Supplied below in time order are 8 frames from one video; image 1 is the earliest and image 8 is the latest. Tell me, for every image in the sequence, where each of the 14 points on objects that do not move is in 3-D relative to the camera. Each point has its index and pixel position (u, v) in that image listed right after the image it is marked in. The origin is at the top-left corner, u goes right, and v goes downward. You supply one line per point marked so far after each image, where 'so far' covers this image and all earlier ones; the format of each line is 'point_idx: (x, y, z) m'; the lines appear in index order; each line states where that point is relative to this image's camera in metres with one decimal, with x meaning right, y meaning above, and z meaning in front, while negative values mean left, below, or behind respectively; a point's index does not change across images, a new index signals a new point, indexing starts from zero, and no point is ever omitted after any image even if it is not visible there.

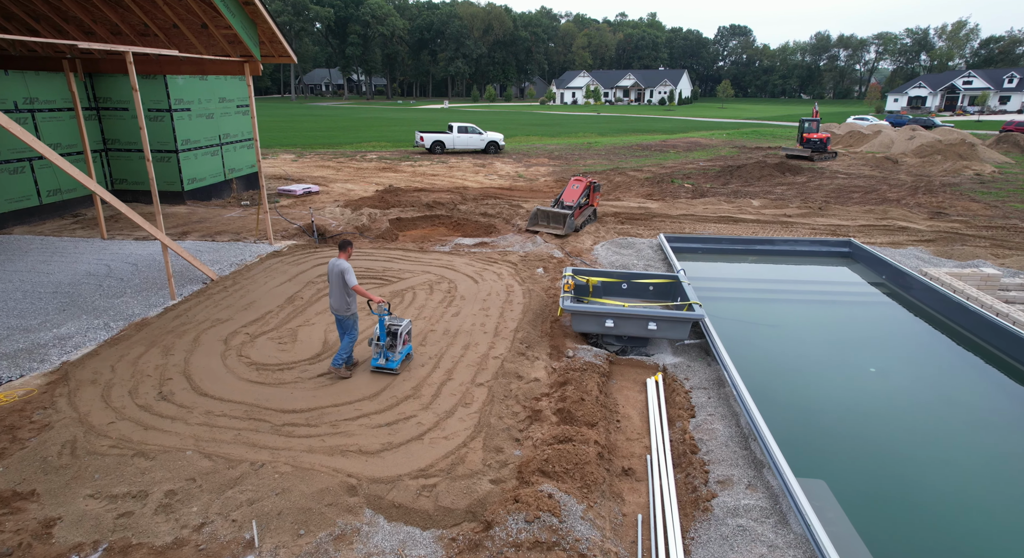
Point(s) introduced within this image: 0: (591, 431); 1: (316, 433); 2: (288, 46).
0: (+0.7, -1.3, +4.9) m
1: (-1.6, -1.3, +4.7) m
2: (-4.2, +4.3, +10.5) m
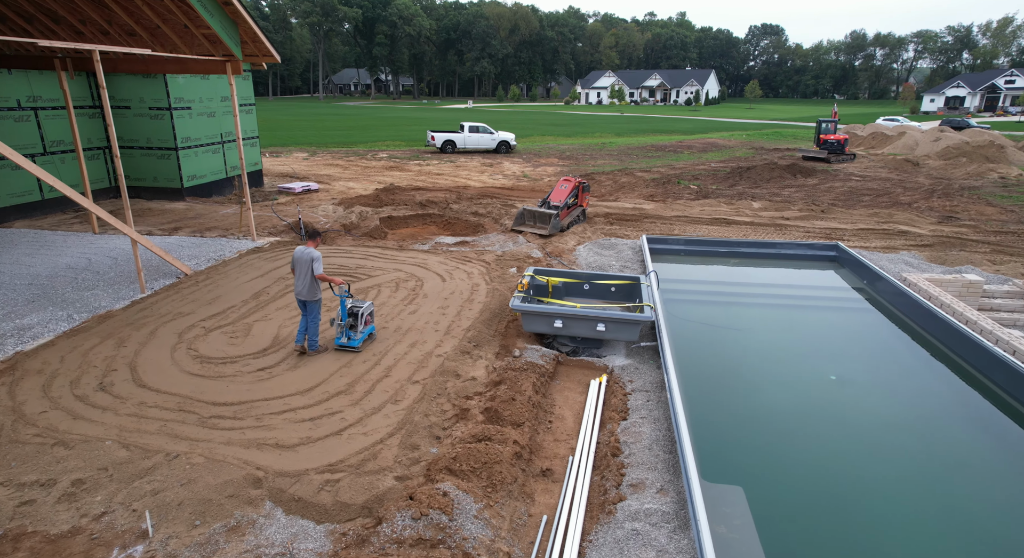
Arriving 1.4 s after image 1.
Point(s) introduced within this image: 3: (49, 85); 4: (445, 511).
0: (0.0, -1.3, +4.9) m
1: (-2.3, -1.2, +4.8) m
2: (-4.6, +4.4, +10.7) m
3: (-11.7, +4.9, +14.3) m
4: (-0.5, -1.5, +3.7) m
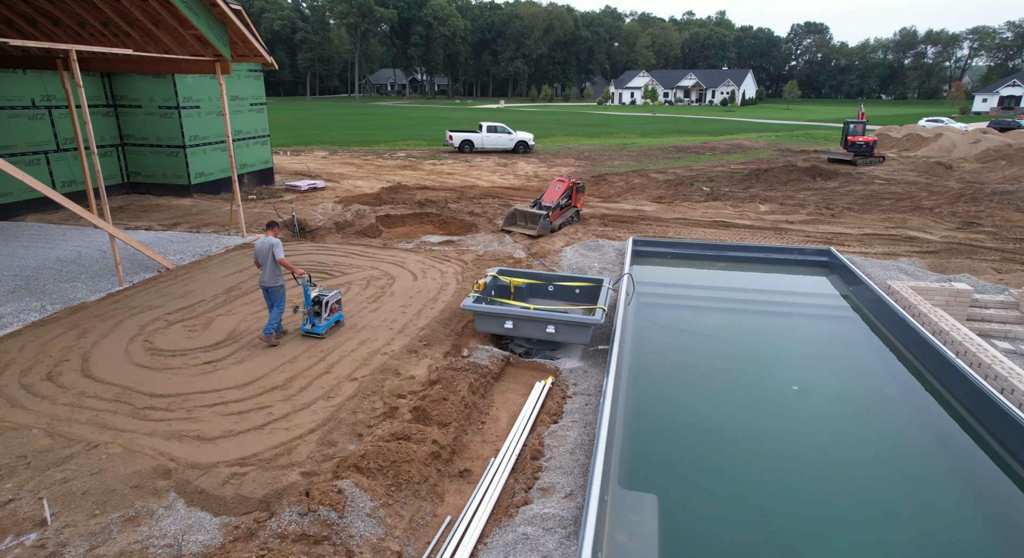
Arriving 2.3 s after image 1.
0: (-0.7, -1.3, +4.9) m
1: (-3.0, -1.2, +4.9) m
2: (-4.8, +4.5, +10.9) m
3: (-11.7, +5.1, +14.9) m
4: (-1.2, -1.5, +3.8) m
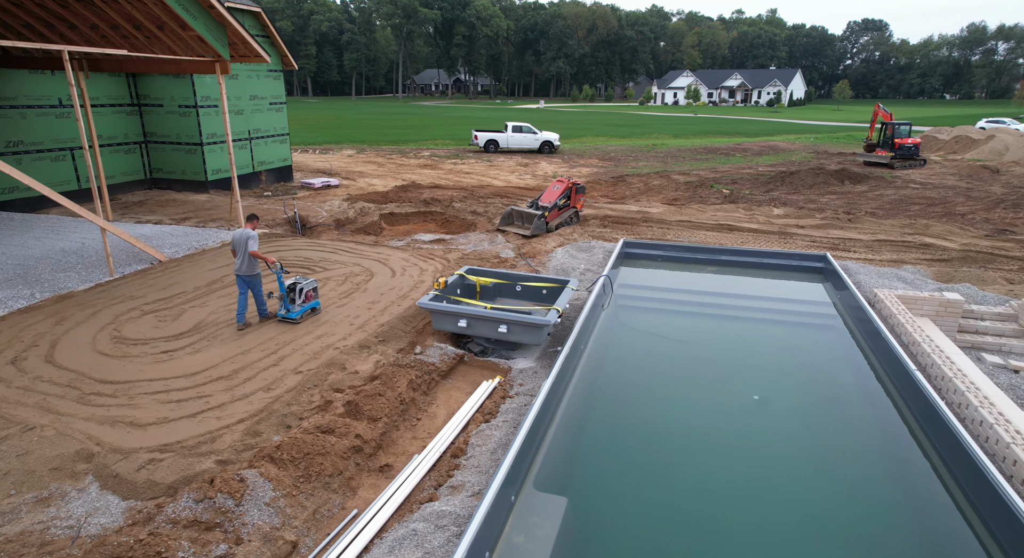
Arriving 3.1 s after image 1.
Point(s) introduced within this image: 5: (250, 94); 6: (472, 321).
0: (-1.3, -1.3, +5.0) m
1: (-3.6, -1.1, +5.1) m
2: (-5.0, +4.6, +11.2) m
3: (-11.6, +5.3, +15.6) m
4: (-1.9, -1.5, +3.9) m
5: (-8.9, +6.3, +19.2) m
6: (-0.5, -0.5, +6.6) m
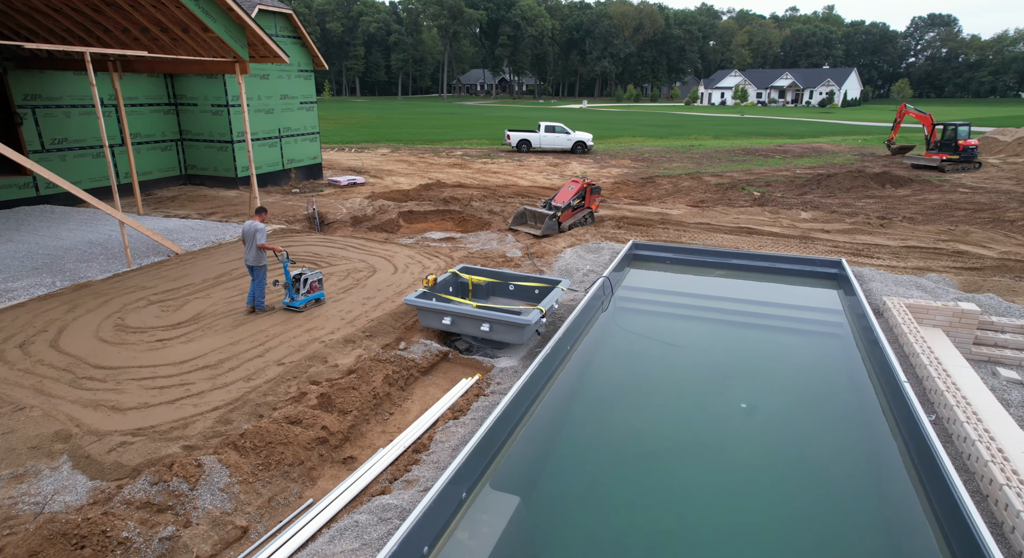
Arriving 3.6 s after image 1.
0: (-1.6, -1.2, +5.1) m
1: (-3.9, -1.0, +5.3) m
2: (-4.7, +4.7, +11.5) m
3: (-11.0, +5.6, +16.3) m
4: (-2.3, -1.4, +4.0) m
5: (-8.1, +6.5, +19.8) m
6: (-0.7, -0.5, +6.6) m
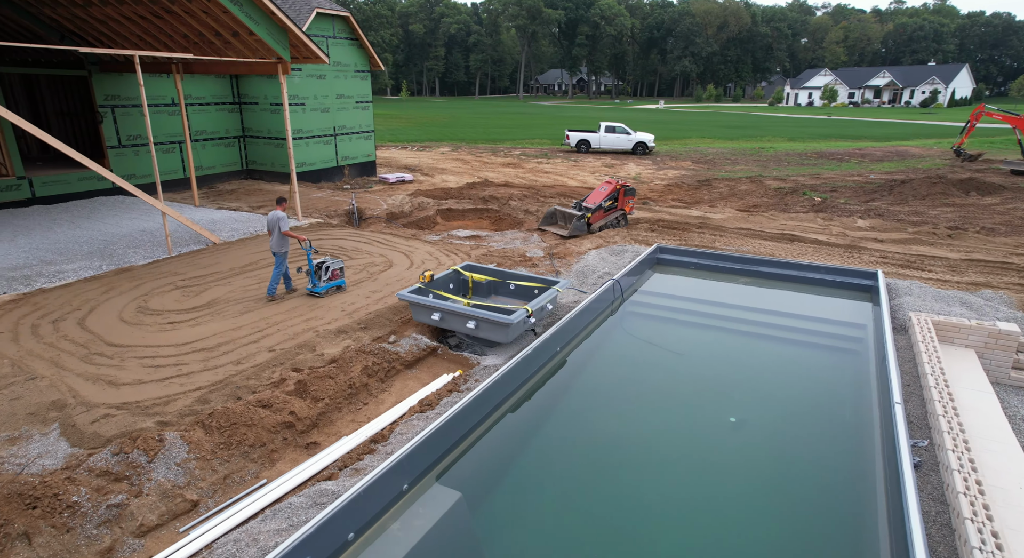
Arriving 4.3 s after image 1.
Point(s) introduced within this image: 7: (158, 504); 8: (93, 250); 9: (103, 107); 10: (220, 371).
0: (-1.9, -1.2, +5.3) m
1: (-4.2, -0.9, +5.8) m
2: (-4.1, +4.9, +12.0) m
3: (-9.8, +6.0, +17.5) m
4: (-2.7, -1.3, +4.3) m
5: (-6.4, +6.7, +20.6) m
6: (-0.8, -0.4, +6.7) m
7: (-2.5, -1.6, +4.0) m
8: (-7.3, +0.5, +9.8) m
9: (-11.0, +4.6, +15.2) m
10: (-2.9, -0.9, +5.7) m
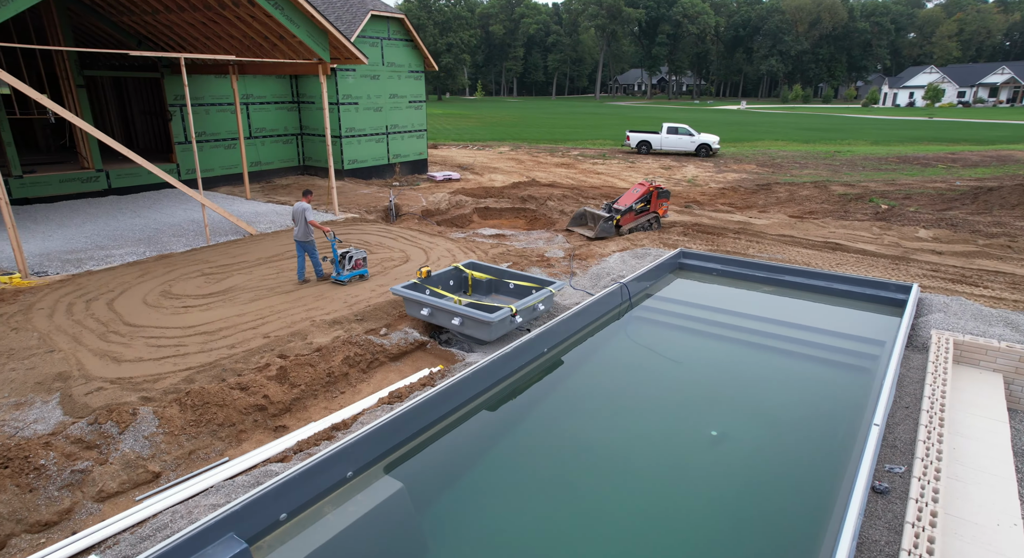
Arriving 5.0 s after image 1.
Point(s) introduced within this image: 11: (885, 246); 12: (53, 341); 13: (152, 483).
0: (-2.2, -1.1, +5.5) m
1: (-4.4, -0.7, +6.3) m
2: (-3.4, +5.0, +12.5) m
3: (-8.3, +6.3, +18.6) m
4: (-3.2, -1.2, +4.6) m
5: (-4.6, +7.0, +21.3) m
6: (-0.9, -0.4, +6.8) m
7: (-3.0, -1.5, +4.3) m
8: (-7.0, +0.8, +10.6) m
9: (-9.8, +5.0, +16.4) m
10: (-3.2, -0.8, +6.0) m
11: (+8.2, +0.7, +12.5) m
12: (-5.1, -0.7, +6.3) m
13: (-2.8, -1.5, +4.3) m
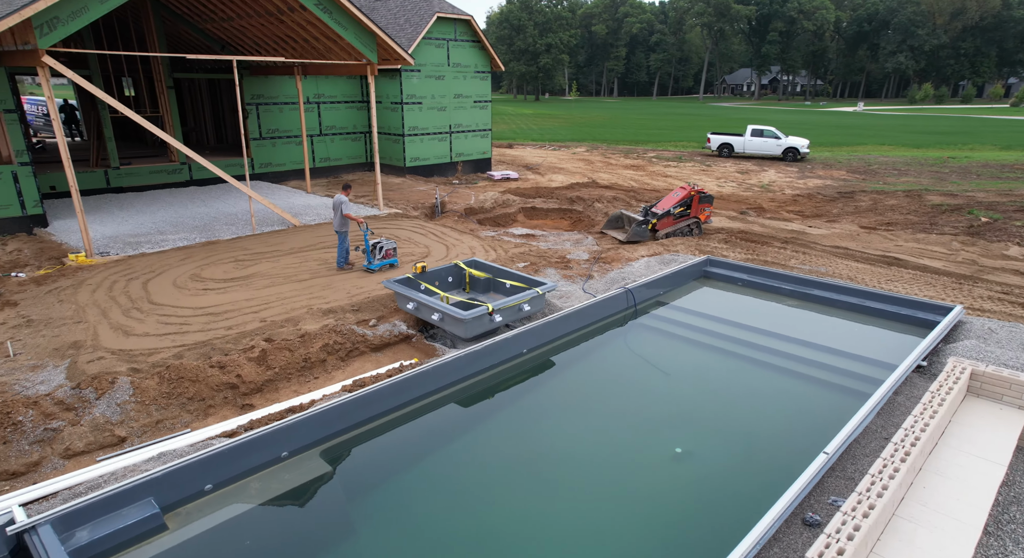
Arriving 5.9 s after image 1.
0: (-2.6, -1.0, +5.9) m
1: (-4.7, -0.5, +7.0) m
2: (-2.4, +5.2, +12.9) m
3: (-6.4, +6.7, +19.7) m
4: (-3.7, -1.0, +5.1) m
5: (-2.2, +7.1, +21.8) m
6: (-1.1, -0.3, +7.0) m
7: (-3.6, -1.3, +4.8) m
8: (-6.5, +1.1, +11.6) m
9: (-8.2, +5.4, +17.7) m
10: (-3.5, -0.6, +6.5) m
11: (+8.8, +0.3, +11.2) m
12: (-5.3, -0.4, +7.1) m
13: (-3.4, -1.4, +4.7) m
